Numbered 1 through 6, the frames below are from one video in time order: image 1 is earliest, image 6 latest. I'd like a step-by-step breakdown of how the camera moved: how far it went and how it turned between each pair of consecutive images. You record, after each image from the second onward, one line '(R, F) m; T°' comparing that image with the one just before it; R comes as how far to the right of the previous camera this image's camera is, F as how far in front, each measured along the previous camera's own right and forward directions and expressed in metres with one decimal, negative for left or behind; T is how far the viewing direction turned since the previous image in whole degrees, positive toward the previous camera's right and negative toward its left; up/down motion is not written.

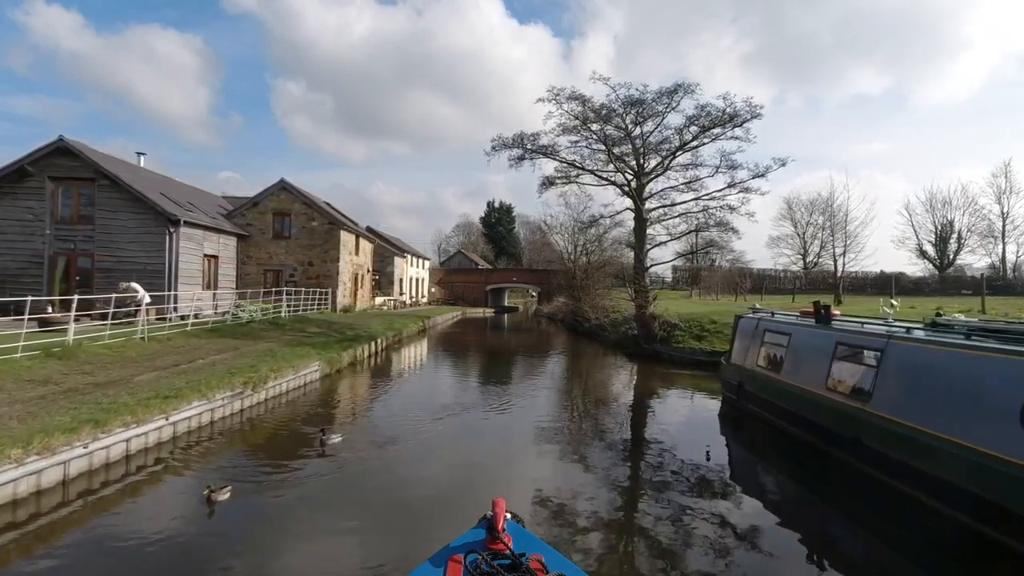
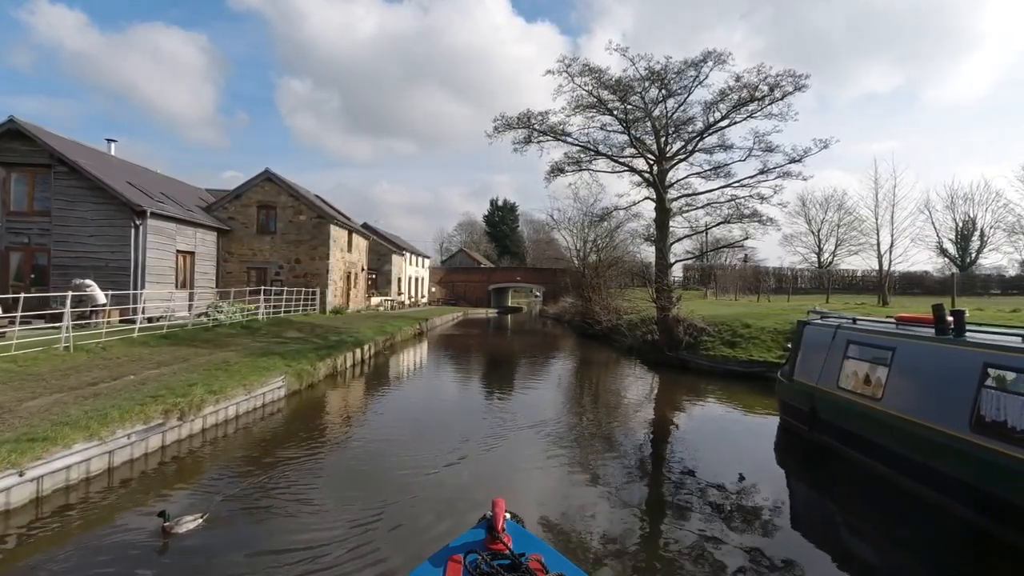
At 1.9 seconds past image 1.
(-0.1, +2.3) m; 0°
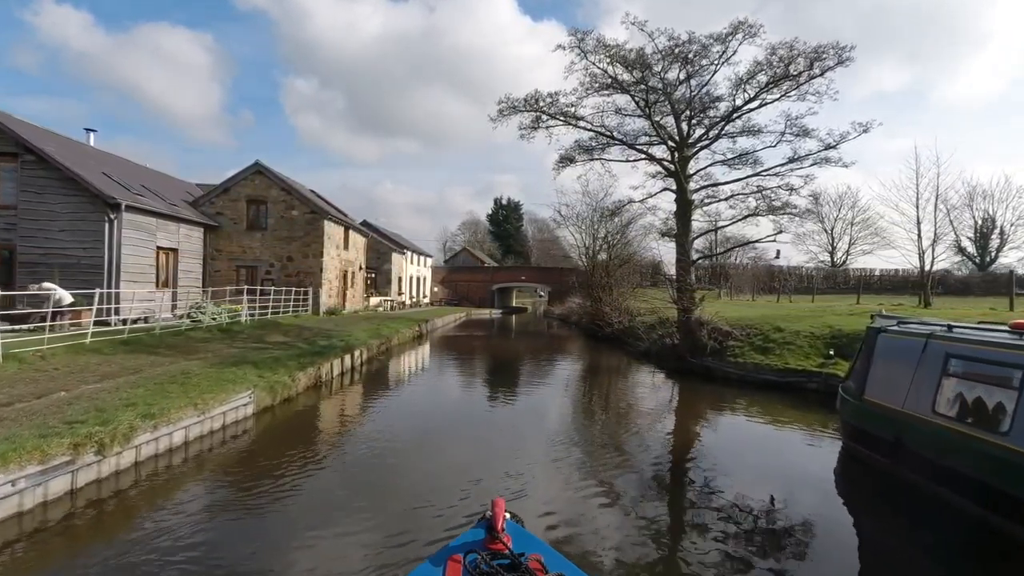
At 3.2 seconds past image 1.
(-0.1, +1.6) m; 0°
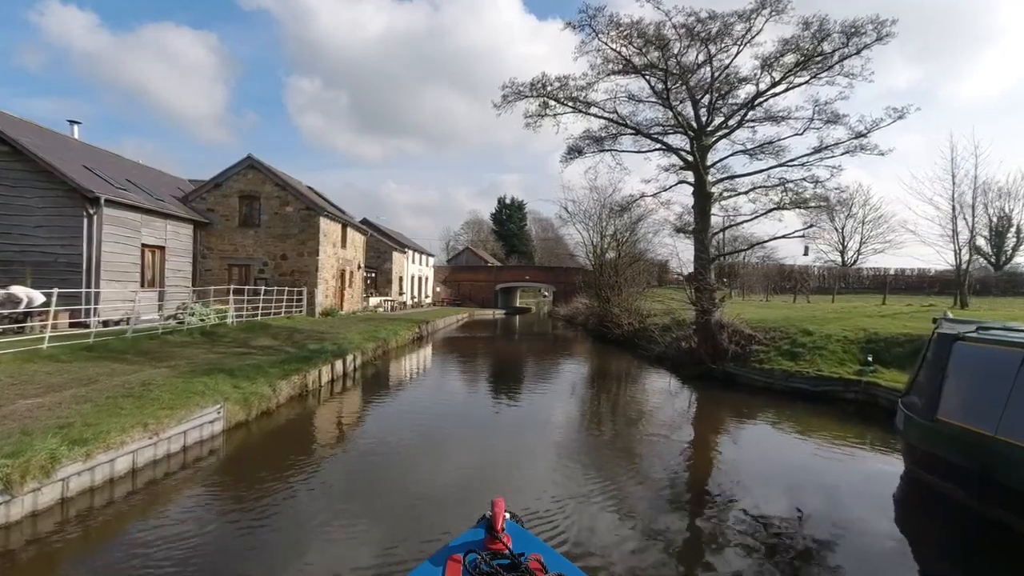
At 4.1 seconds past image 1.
(0.0, +1.1) m; 0°
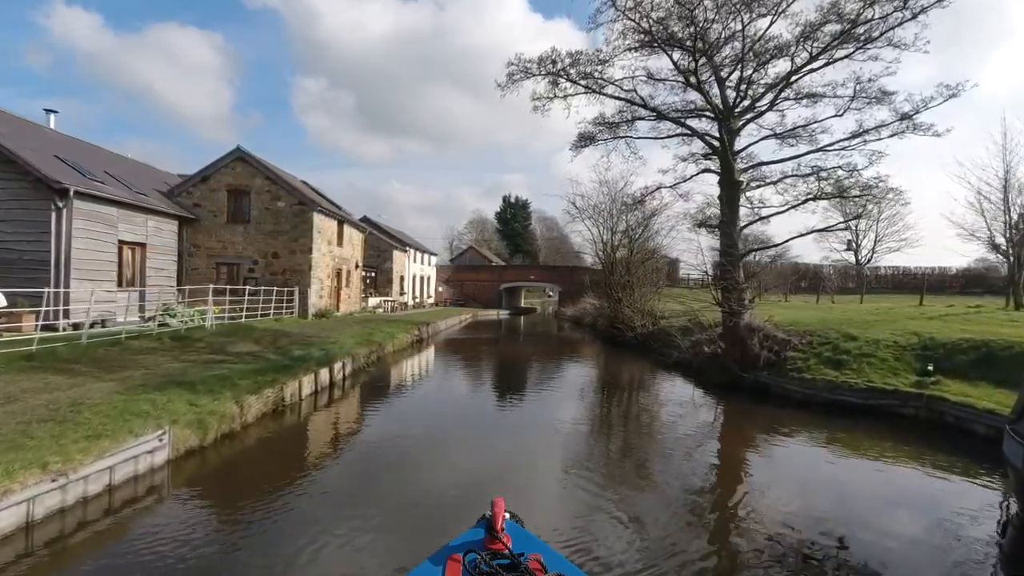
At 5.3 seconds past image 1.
(0.0, +1.4) m; 0°
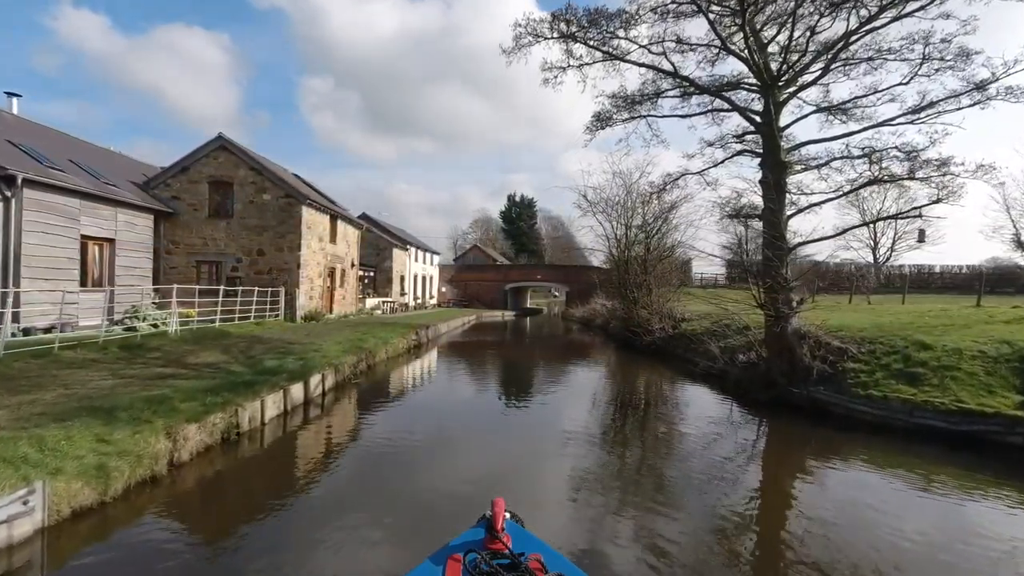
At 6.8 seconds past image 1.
(-0.1, +1.9) m; -1°
